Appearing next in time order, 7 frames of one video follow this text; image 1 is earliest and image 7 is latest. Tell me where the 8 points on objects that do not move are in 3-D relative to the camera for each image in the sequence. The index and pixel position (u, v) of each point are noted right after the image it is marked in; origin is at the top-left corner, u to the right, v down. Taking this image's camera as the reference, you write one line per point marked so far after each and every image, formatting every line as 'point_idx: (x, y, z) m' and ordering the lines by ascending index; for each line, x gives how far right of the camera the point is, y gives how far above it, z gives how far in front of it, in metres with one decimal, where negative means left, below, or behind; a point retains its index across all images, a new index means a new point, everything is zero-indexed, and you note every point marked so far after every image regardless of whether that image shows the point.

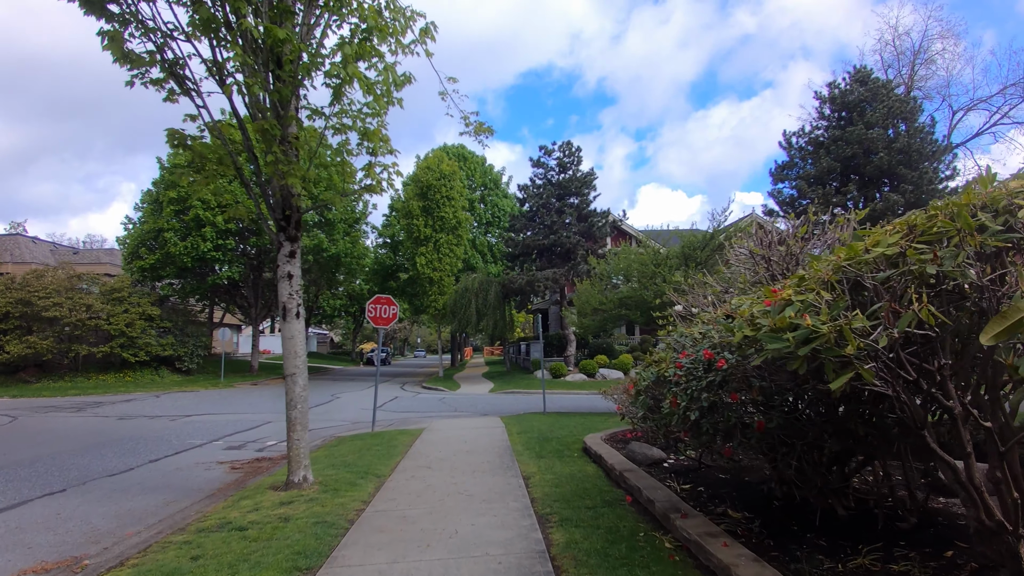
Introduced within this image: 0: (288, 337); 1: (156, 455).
0: (-2.3, -0.5, +6.2) m
1: (-5.8, -2.7, +9.7) m
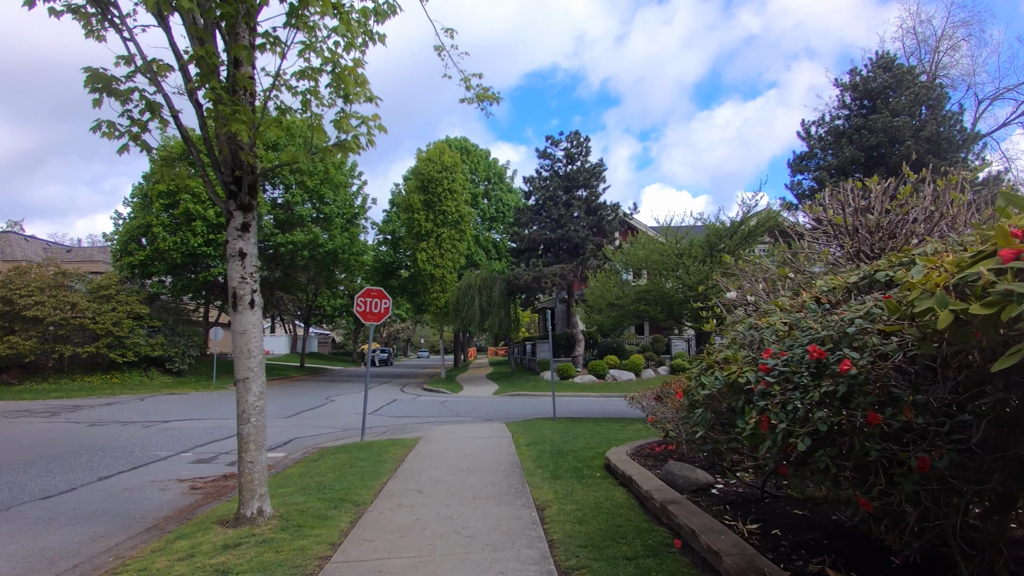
0: (-2.2, -0.4, +4.9) m
1: (-5.7, -2.6, +8.4) m
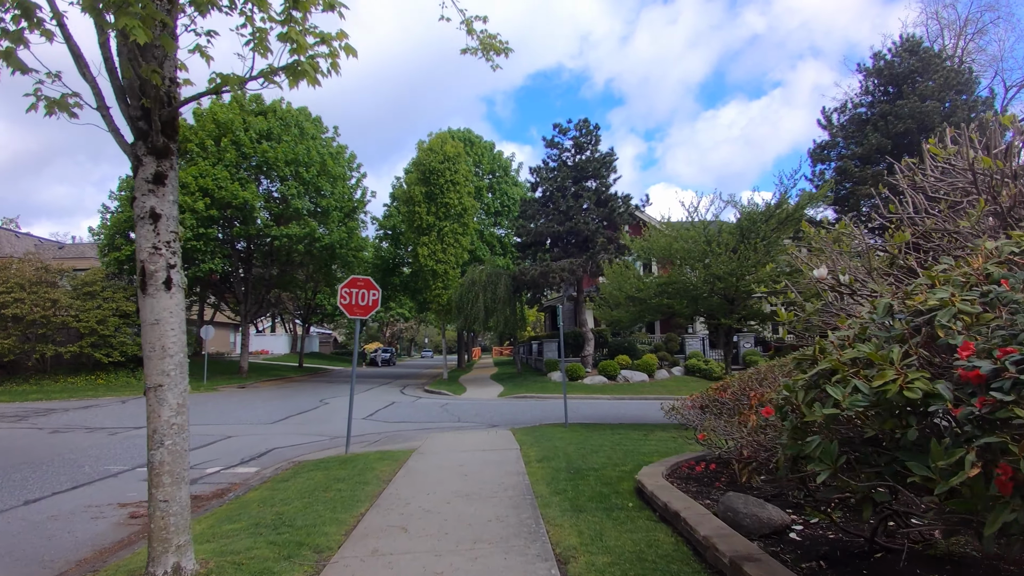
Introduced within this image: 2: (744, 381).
0: (-2.2, -0.2, +3.6) m
1: (-5.6, -2.4, +7.1) m
2: (+2.2, -0.9, +5.5) m
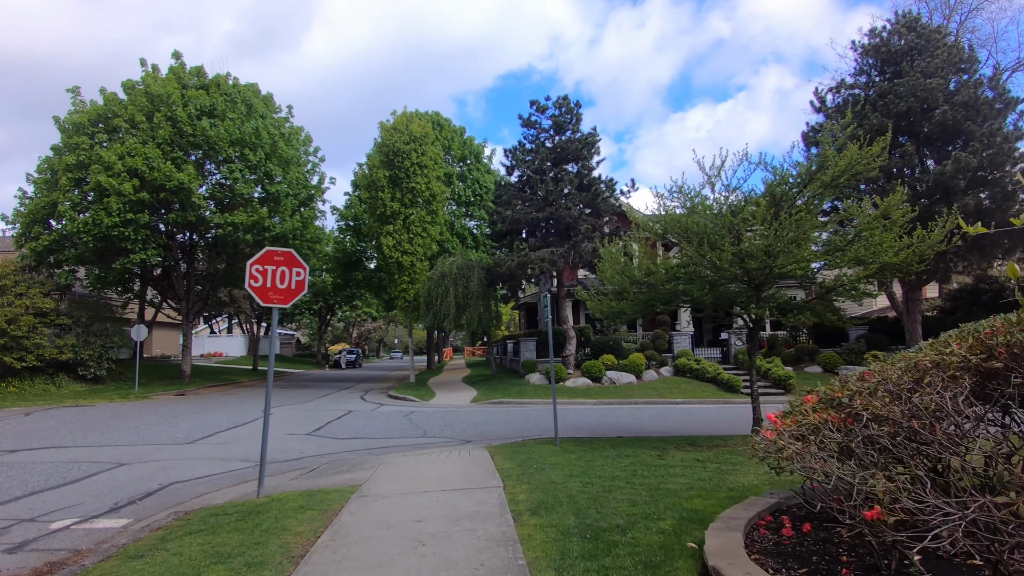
0: (-2.2, 0.0, +1.2) m
1: (-5.7, -2.2, +4.5) m
2: (+2.1, -0.6, +3.3) m
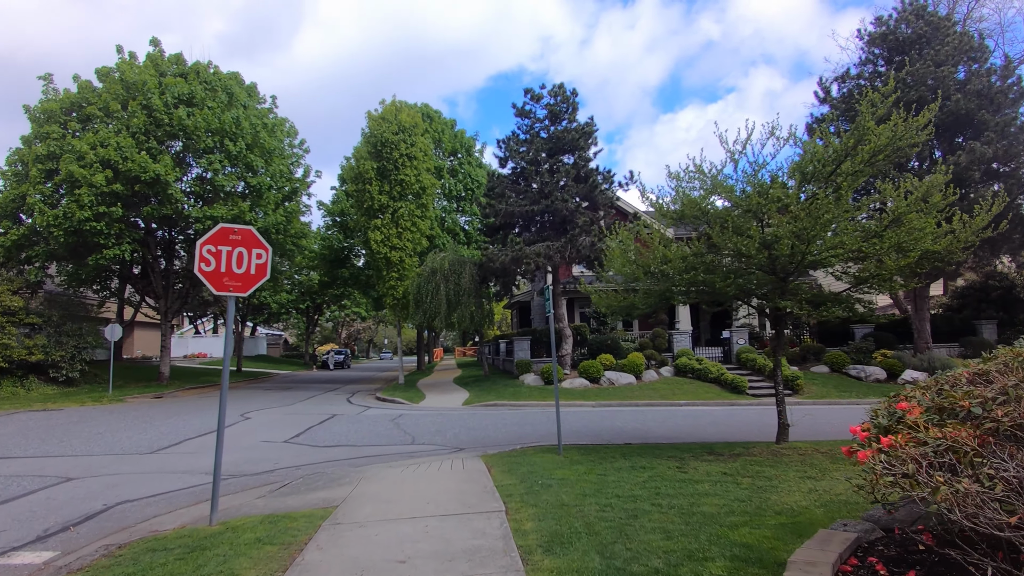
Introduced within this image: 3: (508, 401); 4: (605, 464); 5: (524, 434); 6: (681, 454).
0: (-2.1, +0.2, +0.1) m
1: (-5.6, -2.0, +3.4) m
2: (+2.2, -0.5, +2.3) m
3: (-0.1, -3.2, +17.1) m
4: (+1.1, -2.2, +7.3) m
5: (+0.2, -2.7, +11.1) m
6: (+2.3, -2.2, +8.1) m
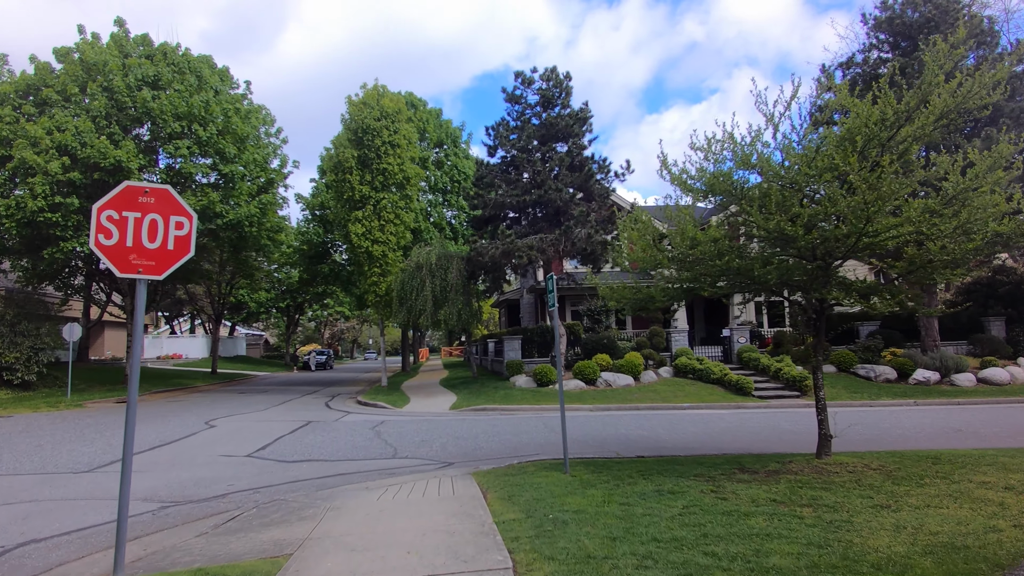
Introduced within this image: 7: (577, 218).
0: (-1.9, +0.3, -1.2) m
1: (-5.6, -1.9, +2.0) m
2: (+2.3, -0.4, +1.1) m
3: (-0.4, -3.1, +15.9) m
4: (+1.1, -2.0, +6.1) m
5: (+0.1, -2.6, +9.9) m
6: (+2.3, -2.1, +6.9) m
7: (+2.0, +2.2, +19.0) m
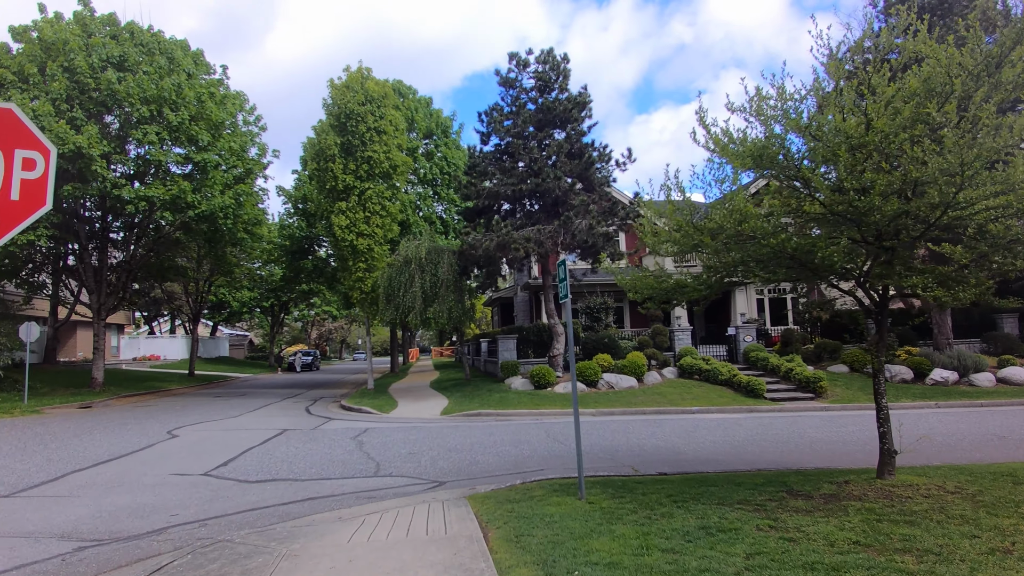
0: (-1.7, +0.4, -2.4) m
1: (-5.4, -1.8, +0.7) m
2: (+2.4, -0.2, -0.1) m
3: (-0.5, -3.0, +14.6) m
4: (+1.2, -1.9, +4.9) m
5: (+0.1, -2.5, +8.6) m
6: (+2.3, -2.0, +5.7) m
7: (+1.9, +2.3, +17.8) m
